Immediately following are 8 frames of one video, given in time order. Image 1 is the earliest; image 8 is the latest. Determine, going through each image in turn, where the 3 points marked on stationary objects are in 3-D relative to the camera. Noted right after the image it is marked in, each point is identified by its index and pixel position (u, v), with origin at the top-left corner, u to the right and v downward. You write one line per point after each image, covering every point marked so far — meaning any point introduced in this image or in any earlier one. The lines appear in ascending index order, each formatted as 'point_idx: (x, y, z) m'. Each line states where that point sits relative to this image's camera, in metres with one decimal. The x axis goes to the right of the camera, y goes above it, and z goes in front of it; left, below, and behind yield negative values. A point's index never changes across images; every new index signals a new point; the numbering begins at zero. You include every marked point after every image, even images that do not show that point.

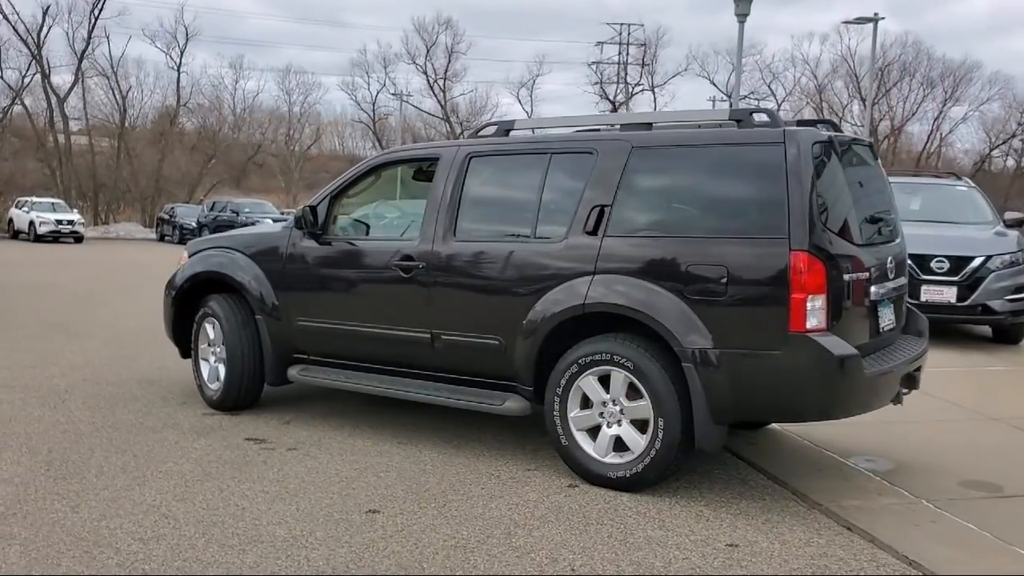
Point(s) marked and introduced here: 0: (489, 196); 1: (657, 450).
0: (-0.1, +0.5, +5.3) m
1: (+0.7, -0.7, +4.5) m
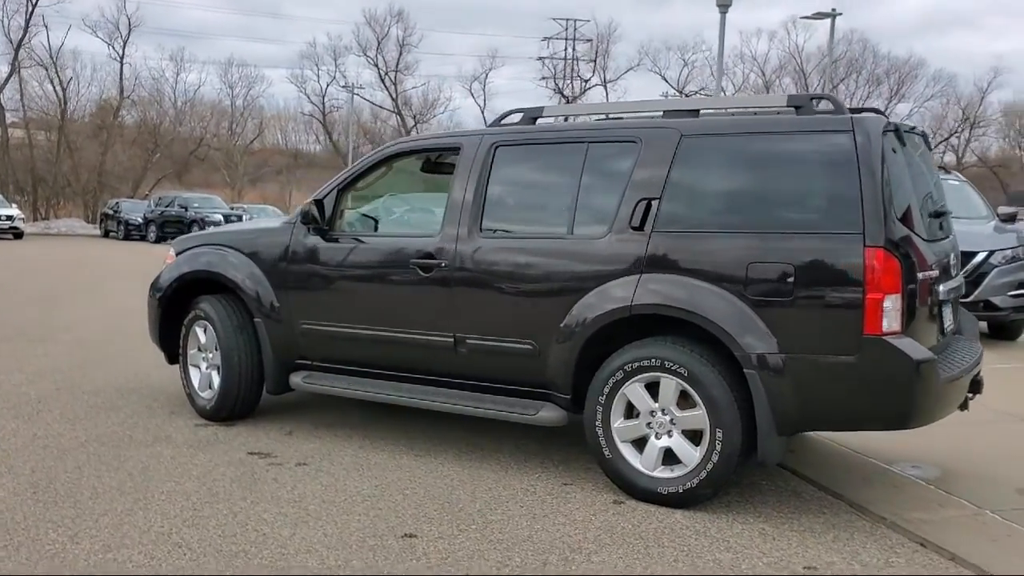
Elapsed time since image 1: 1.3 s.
0: (0.0, +0.5, +4.9) m
1: (+0.8, -0.7, +4.2) m
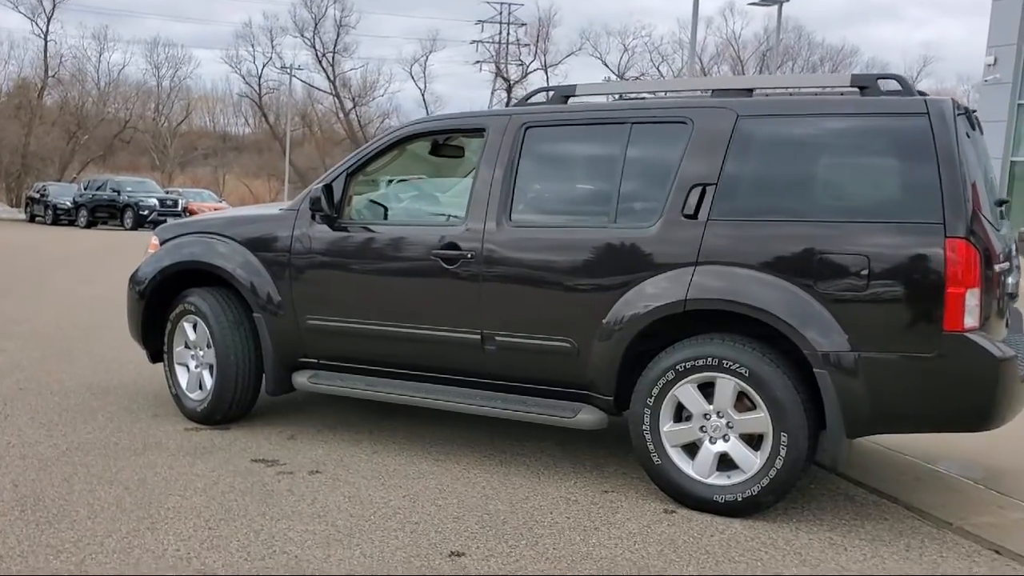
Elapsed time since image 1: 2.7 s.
0: (+0.2, +0.5, +4.5) m
1: (+1.0, -0.7, +3.9) m
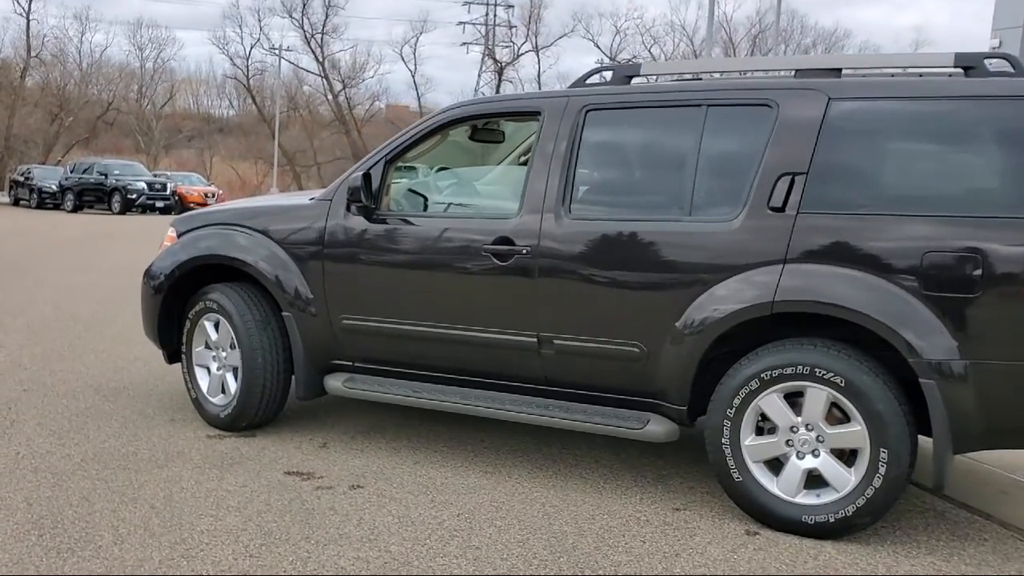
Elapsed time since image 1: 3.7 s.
0: (+0.4, +0.5, +4.1) m
1: (+1.3, -0.7, +3.6) m
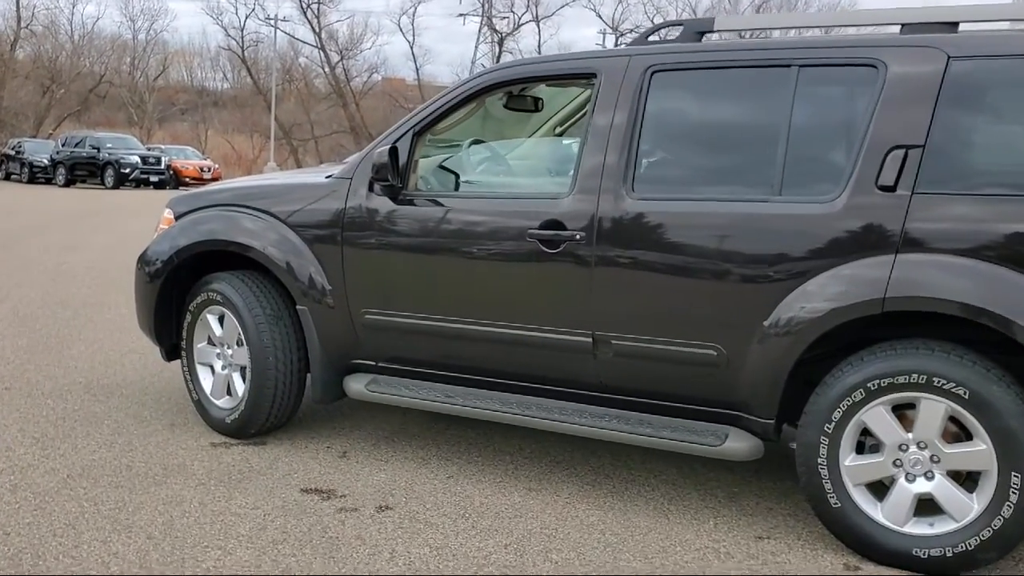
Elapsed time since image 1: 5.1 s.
0: (+0.6, +0.6, +3.6) m
1: (+1.5, -0.7, +3.0) m
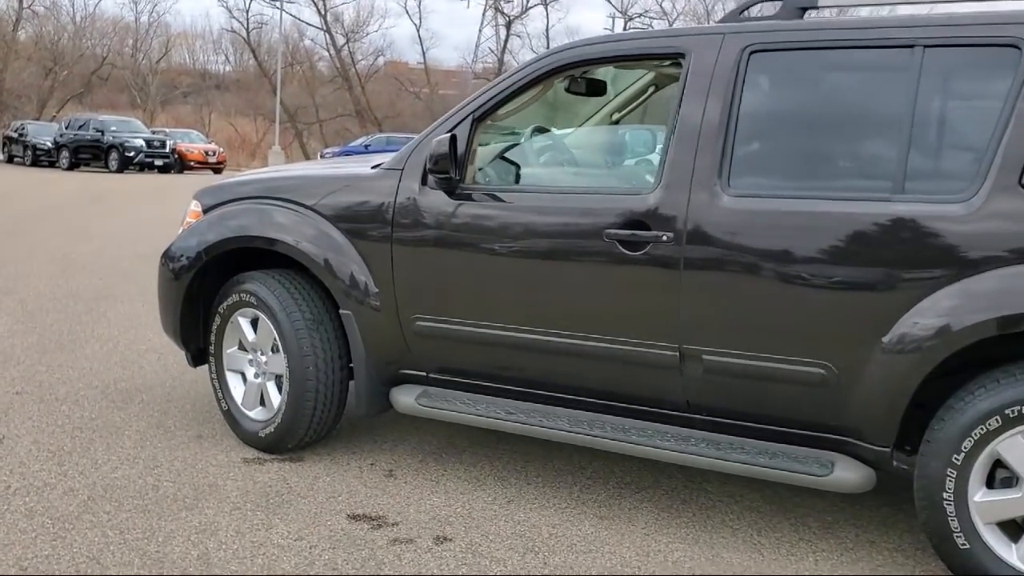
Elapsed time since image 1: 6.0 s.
0: (+0.9, +0.5, +3.2) m
1: (+1.7, -0.7, +2.6) m
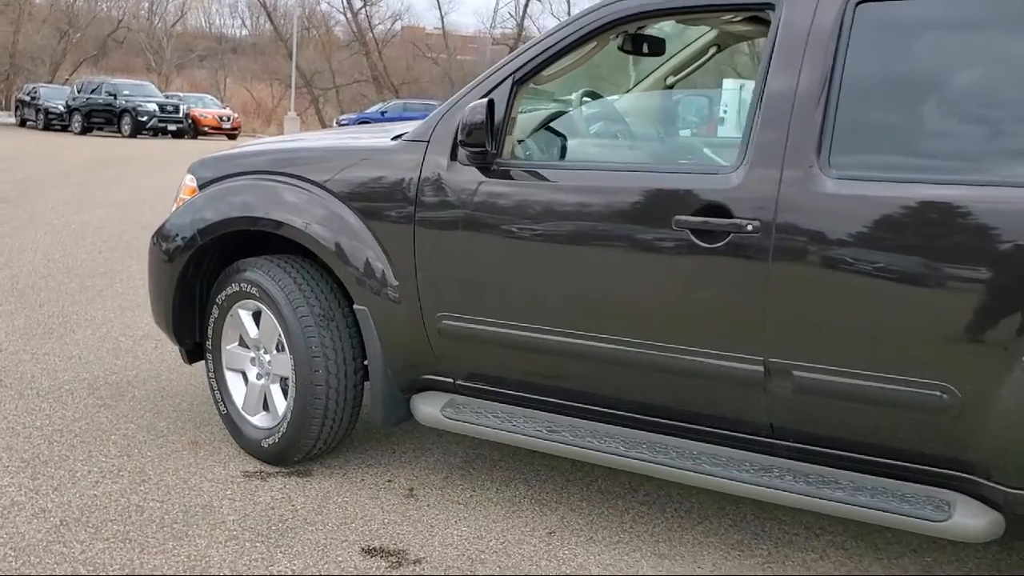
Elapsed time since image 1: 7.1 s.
0: (+1.0, +0.5, +2.6) m
1: (+1.8, -0.8, +2.1) m
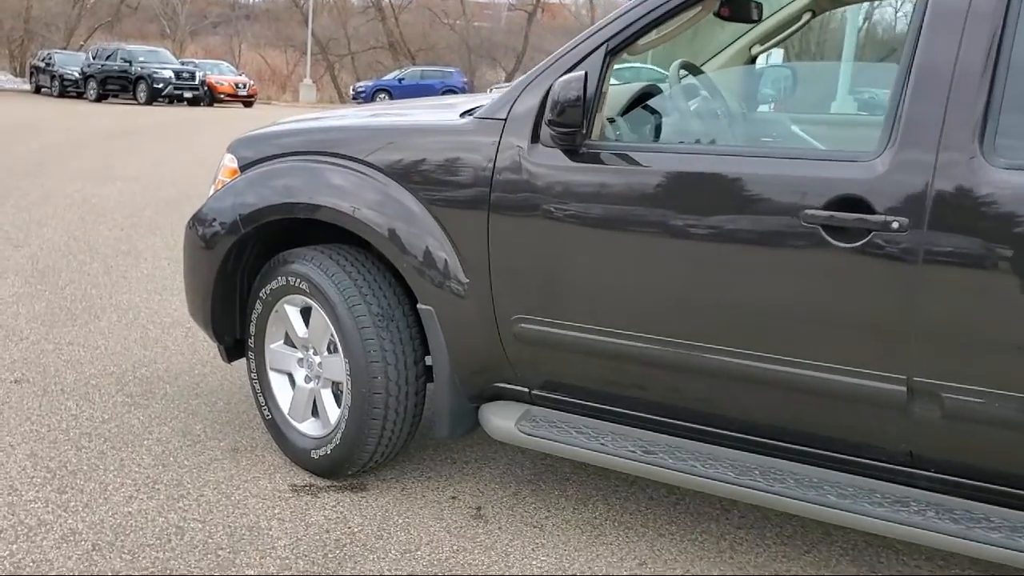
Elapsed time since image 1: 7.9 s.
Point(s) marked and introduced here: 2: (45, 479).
0: (+1.2, +0.5, +2.2) m
1: (+2.1, -0.8, +1.7) m
2: (-1.5, -0.6, +3.1) m
